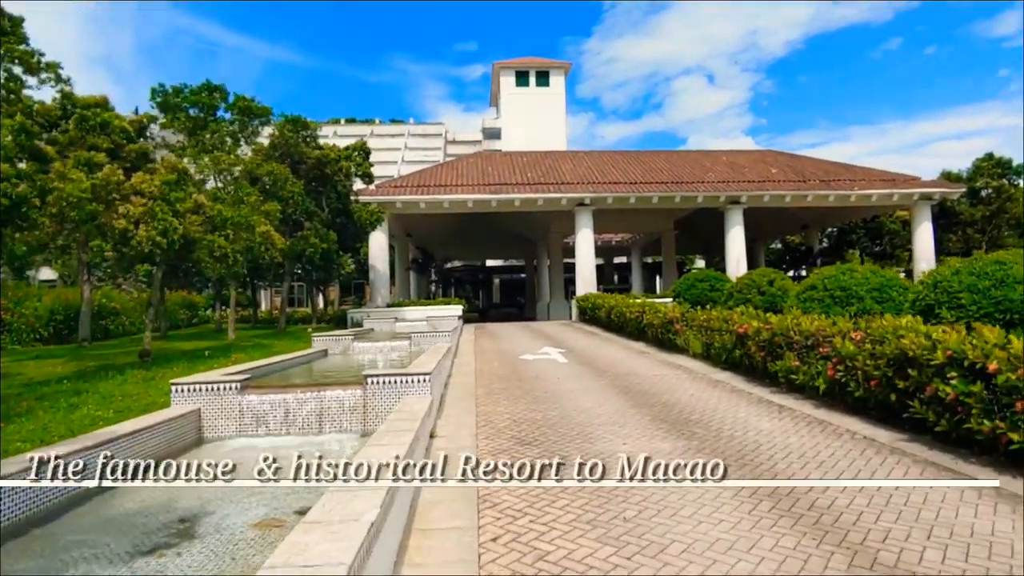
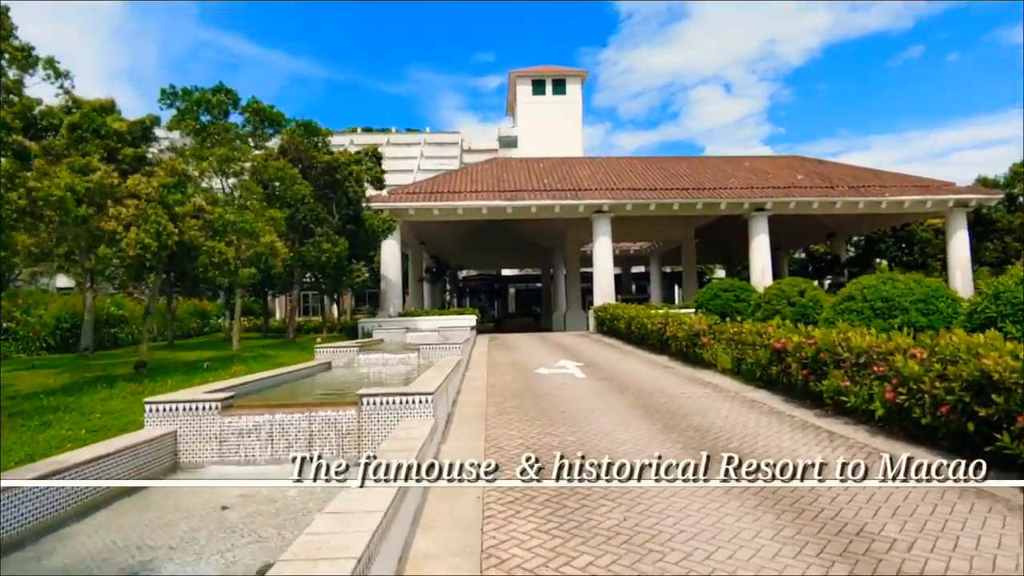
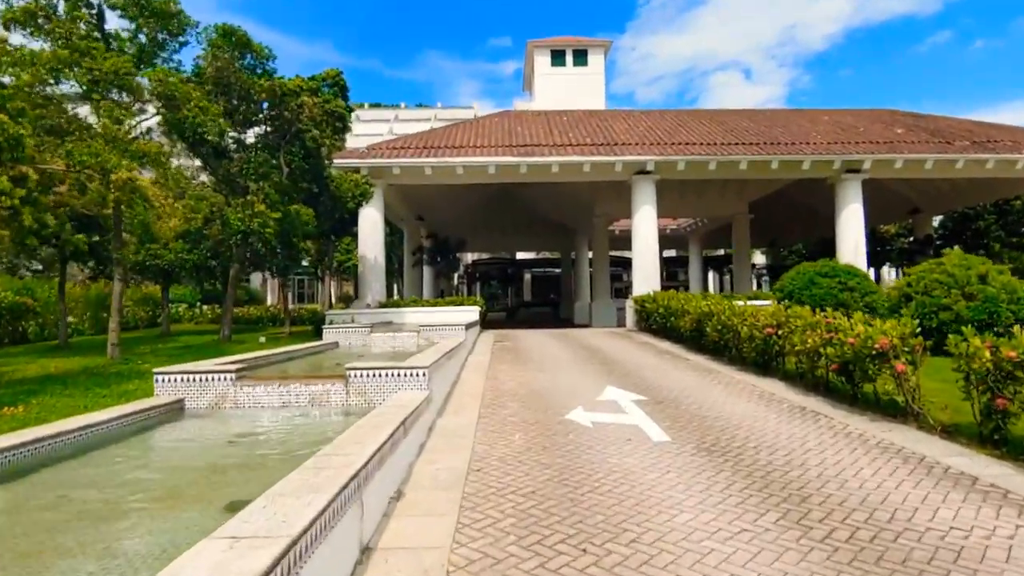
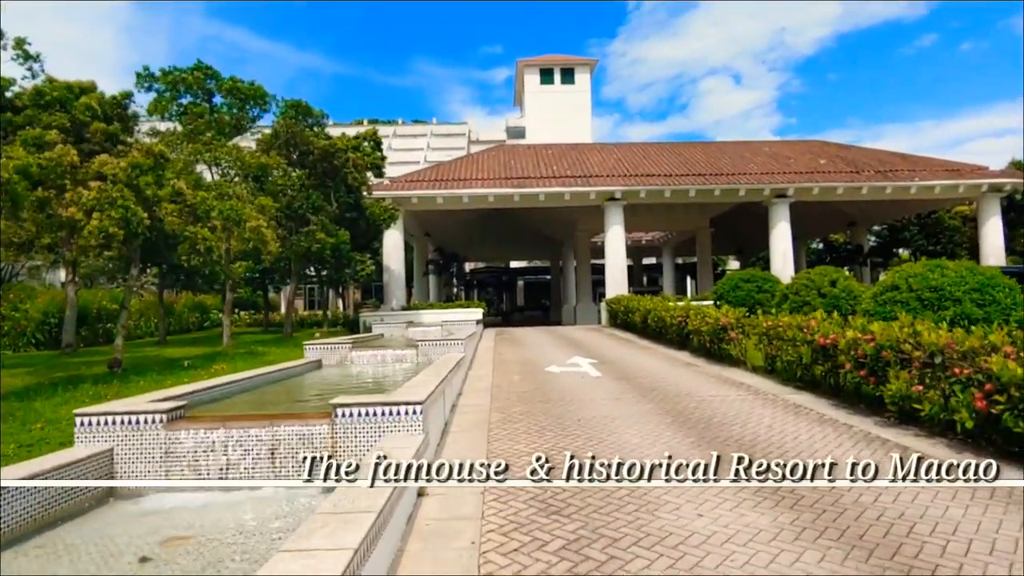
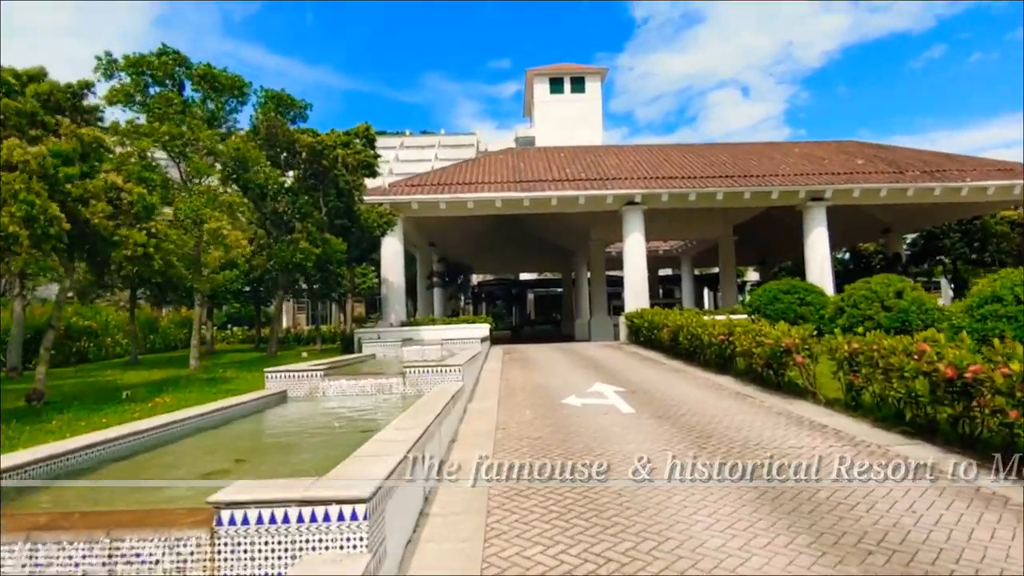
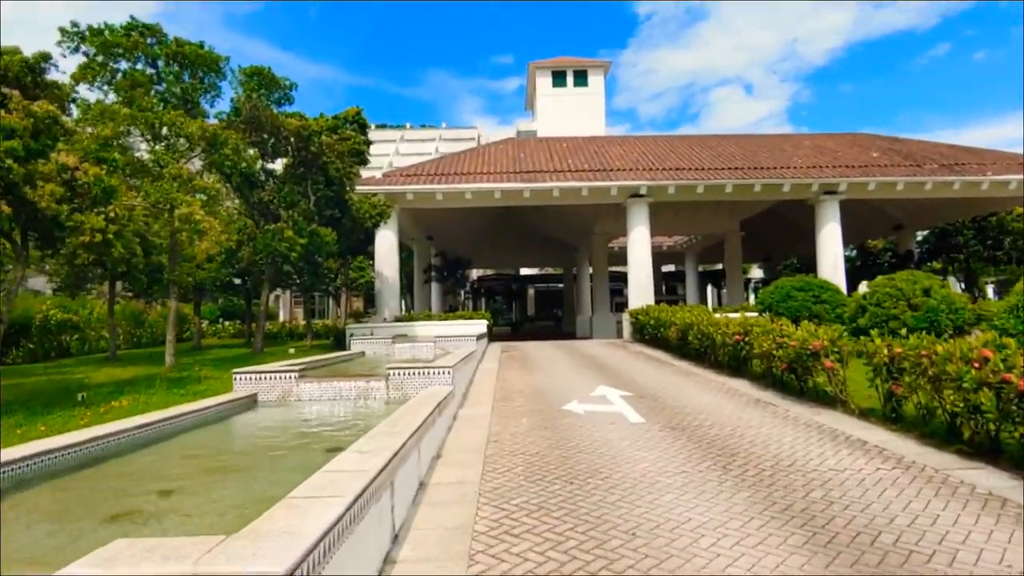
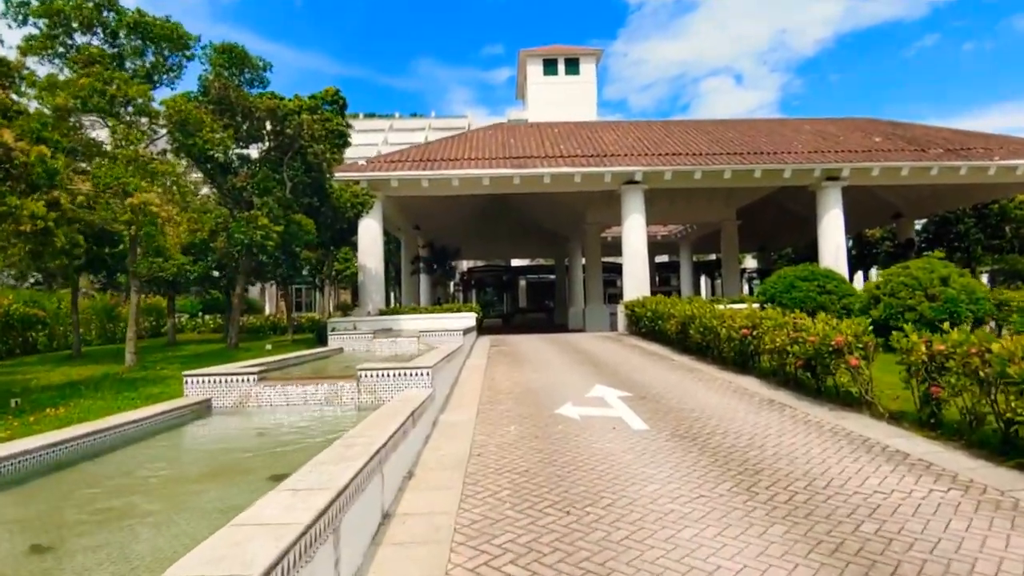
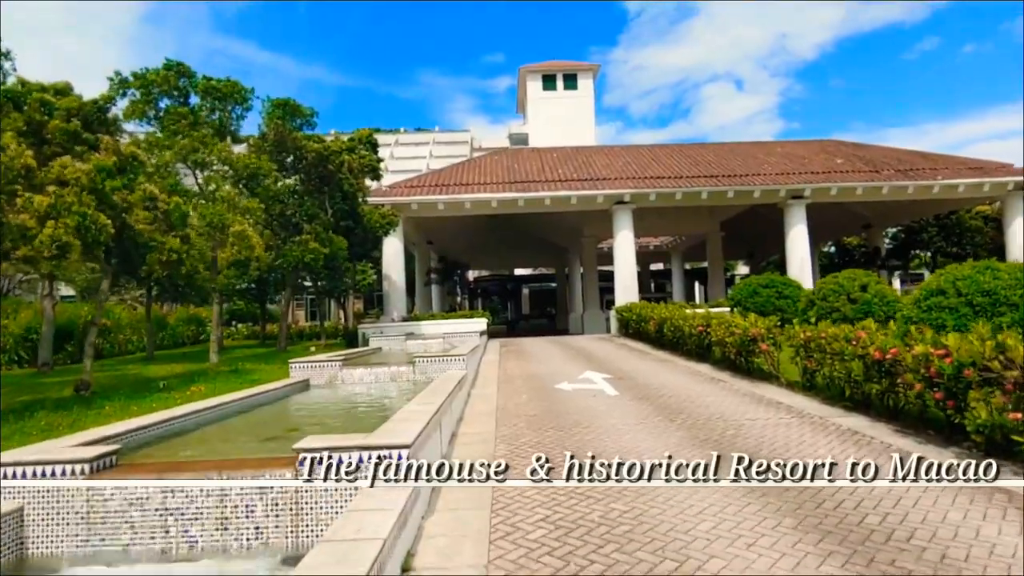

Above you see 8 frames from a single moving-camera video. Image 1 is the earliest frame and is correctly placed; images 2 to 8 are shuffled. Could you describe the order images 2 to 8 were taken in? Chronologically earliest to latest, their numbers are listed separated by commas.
2, 4, 8, 5, 6, 7, 3
